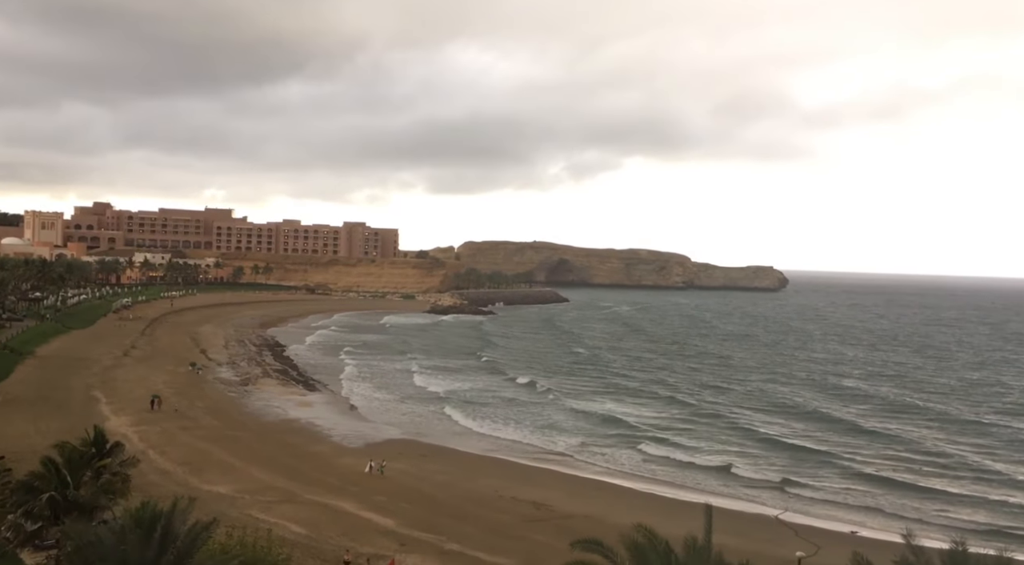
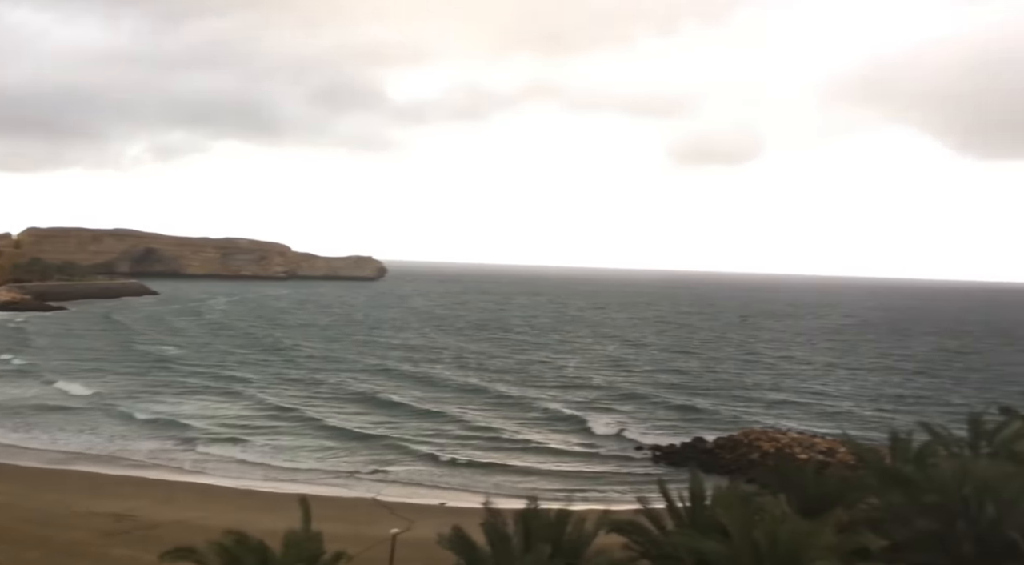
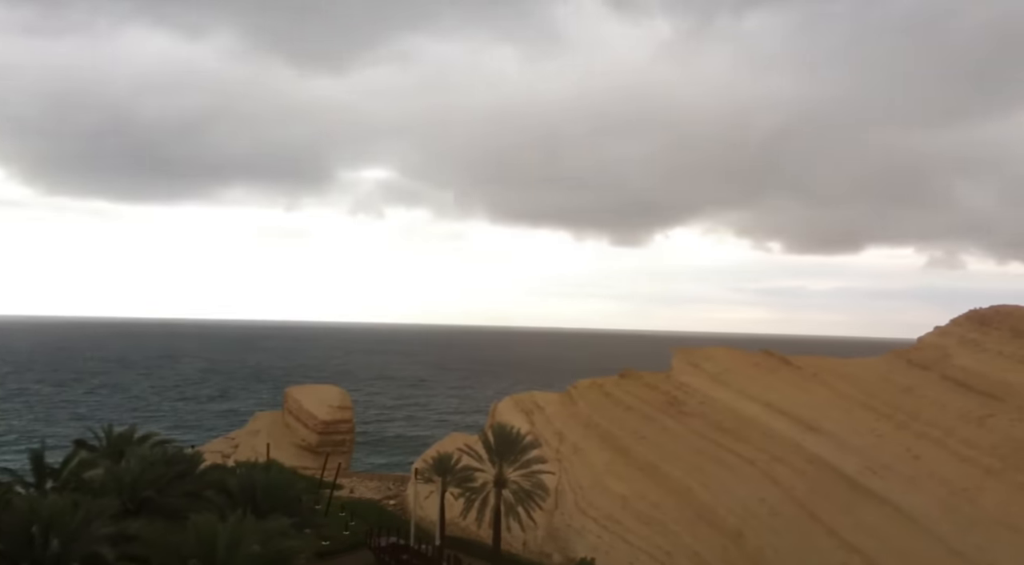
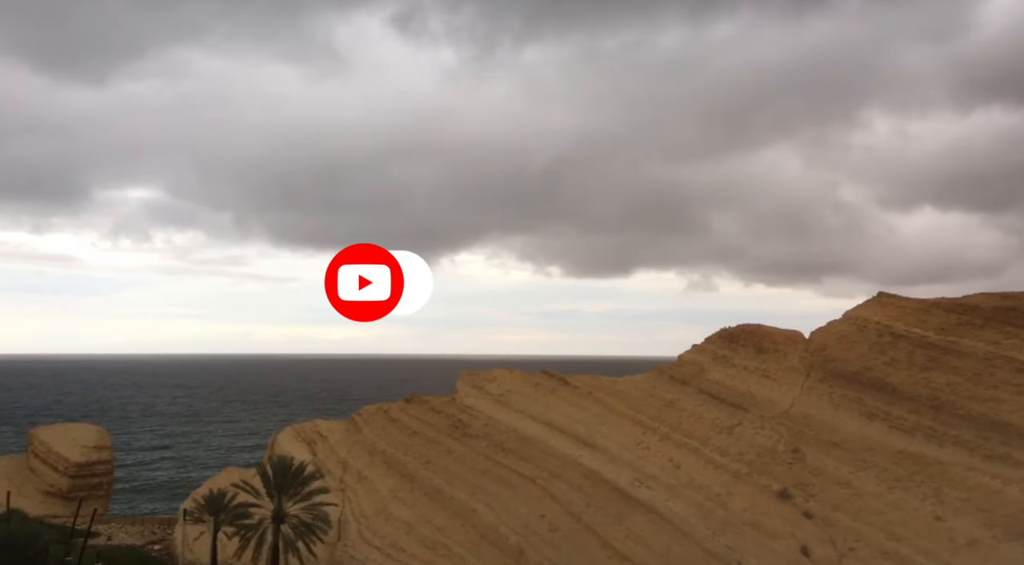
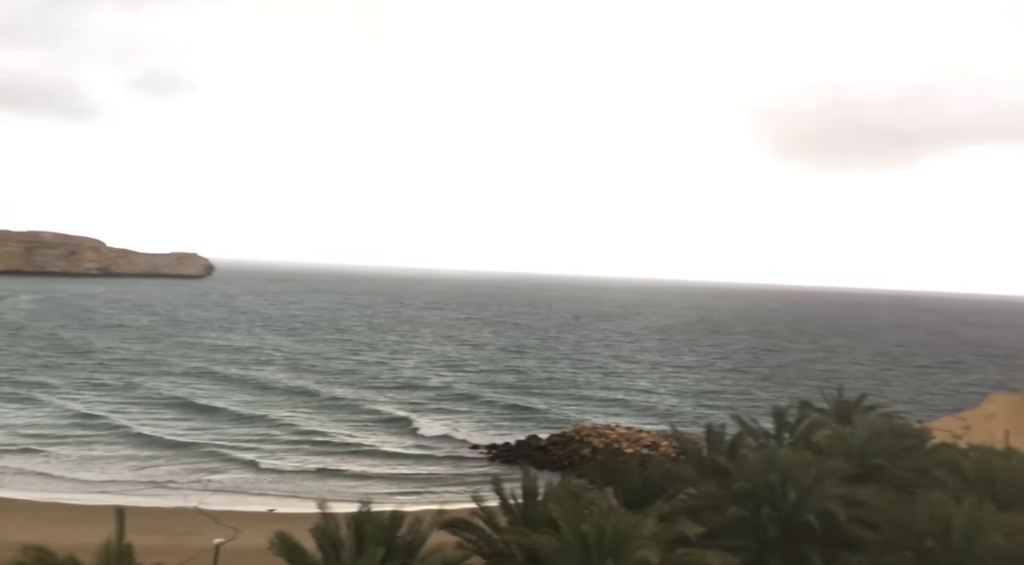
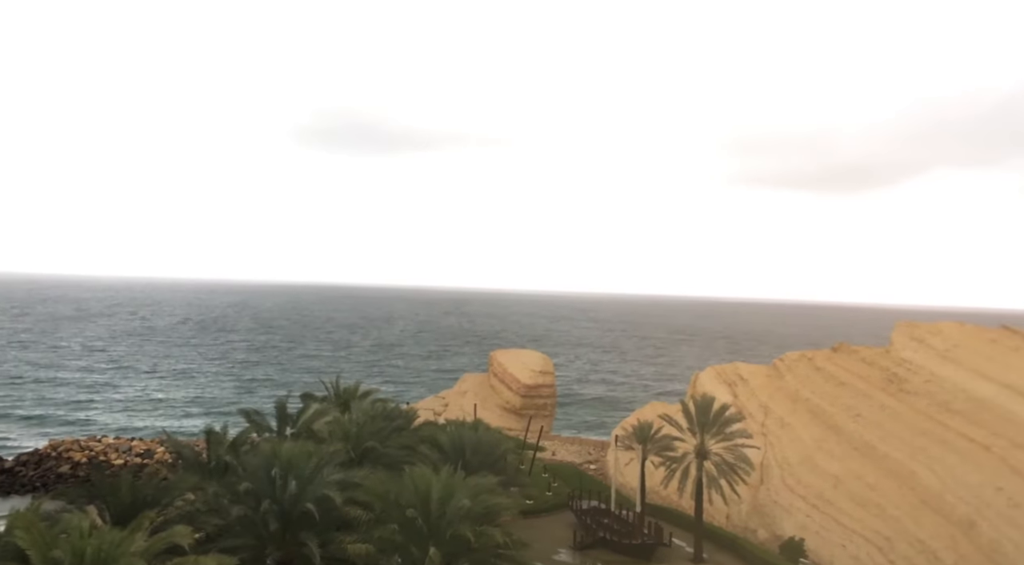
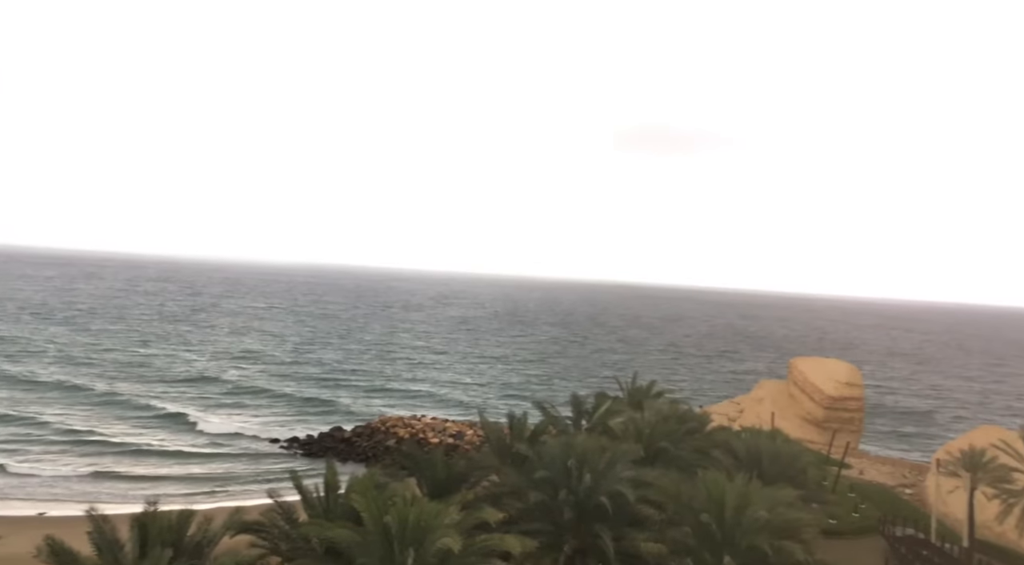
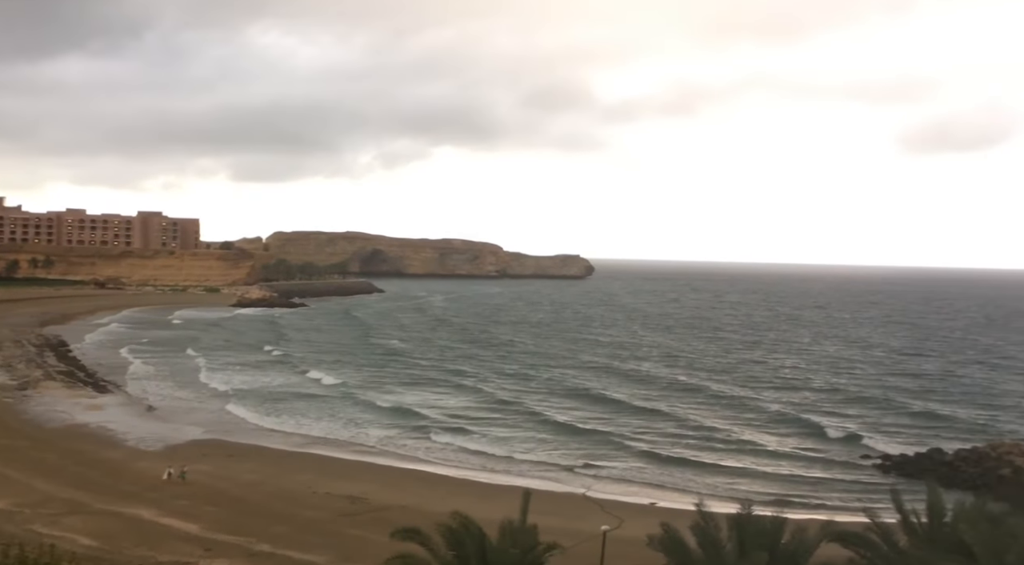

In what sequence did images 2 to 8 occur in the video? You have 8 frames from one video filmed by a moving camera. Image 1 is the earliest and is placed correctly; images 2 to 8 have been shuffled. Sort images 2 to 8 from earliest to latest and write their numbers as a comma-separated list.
8, 2, 5, 7, 6, 3, 4
